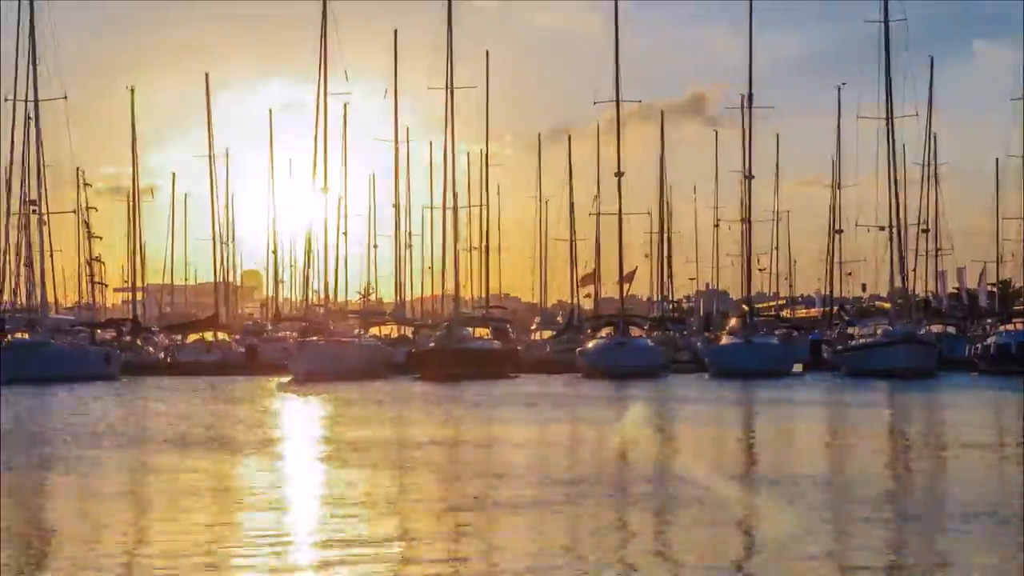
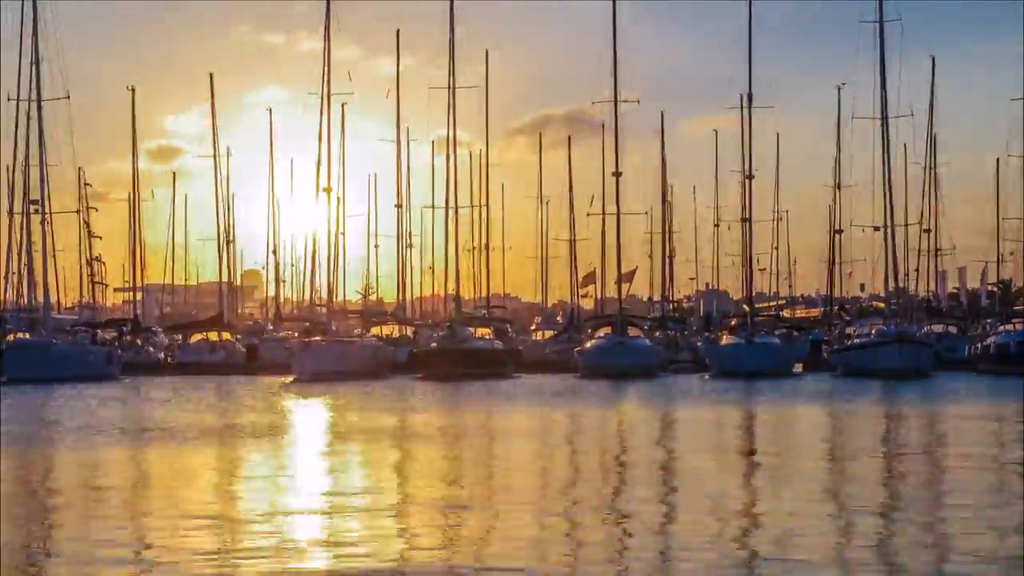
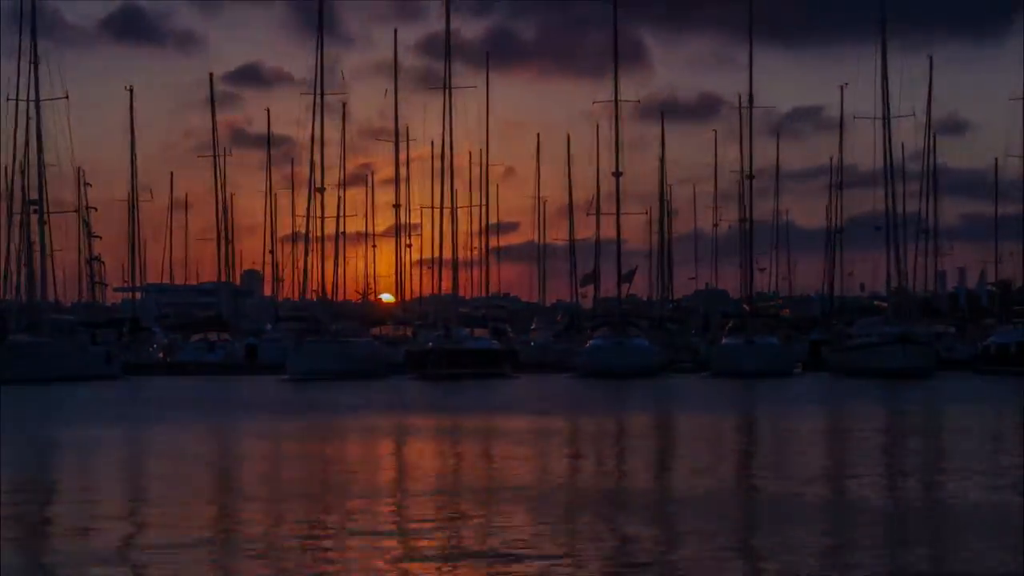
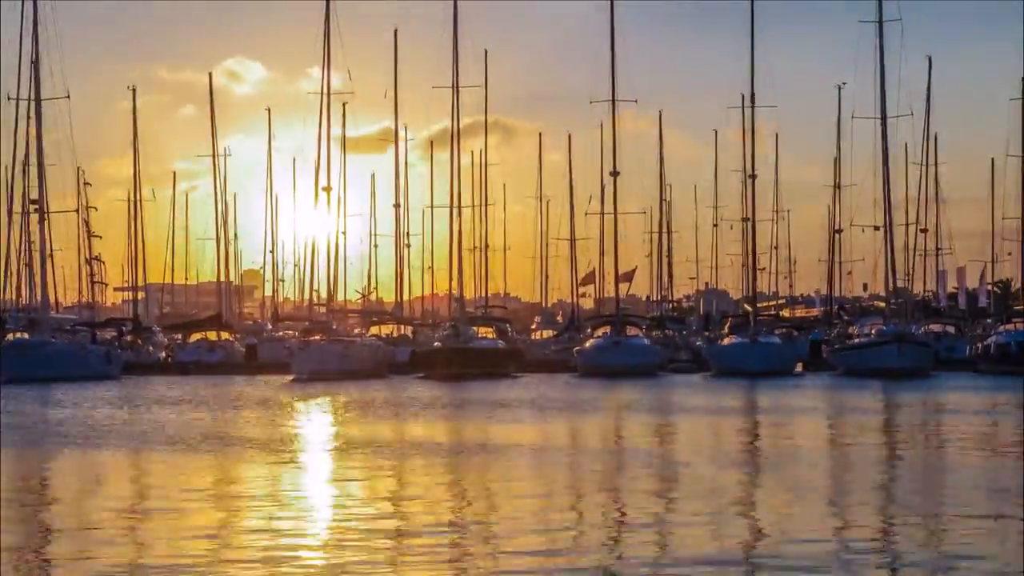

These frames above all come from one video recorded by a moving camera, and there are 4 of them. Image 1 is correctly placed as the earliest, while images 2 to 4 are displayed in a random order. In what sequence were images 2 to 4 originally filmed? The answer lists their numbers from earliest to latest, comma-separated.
2, 4, 3
